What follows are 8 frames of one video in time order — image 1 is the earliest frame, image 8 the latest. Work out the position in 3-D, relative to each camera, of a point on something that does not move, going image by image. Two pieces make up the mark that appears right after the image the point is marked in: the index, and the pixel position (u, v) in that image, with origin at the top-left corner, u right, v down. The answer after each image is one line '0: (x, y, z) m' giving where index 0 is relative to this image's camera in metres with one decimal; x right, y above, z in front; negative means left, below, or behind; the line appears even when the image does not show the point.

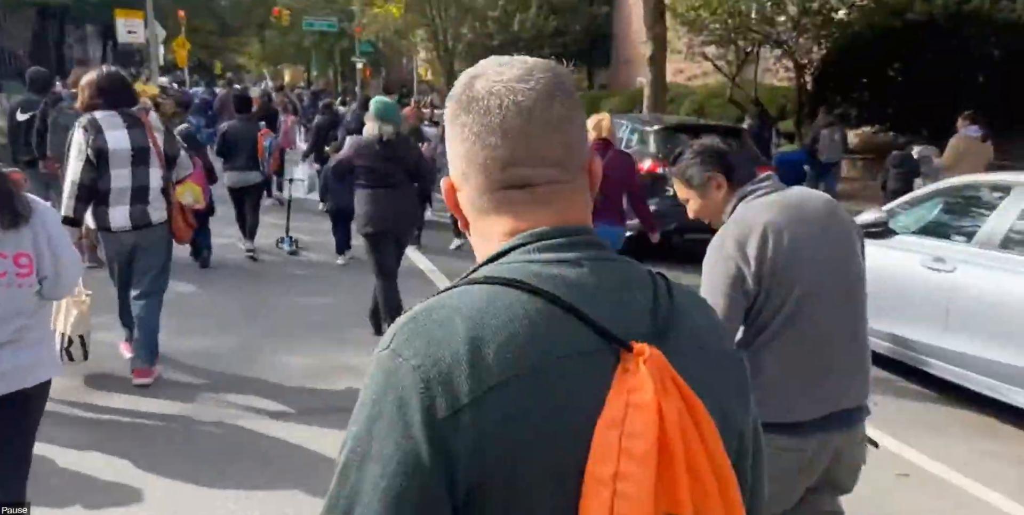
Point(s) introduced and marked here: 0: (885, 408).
0: (+2.6, -1.1, +6.2) m
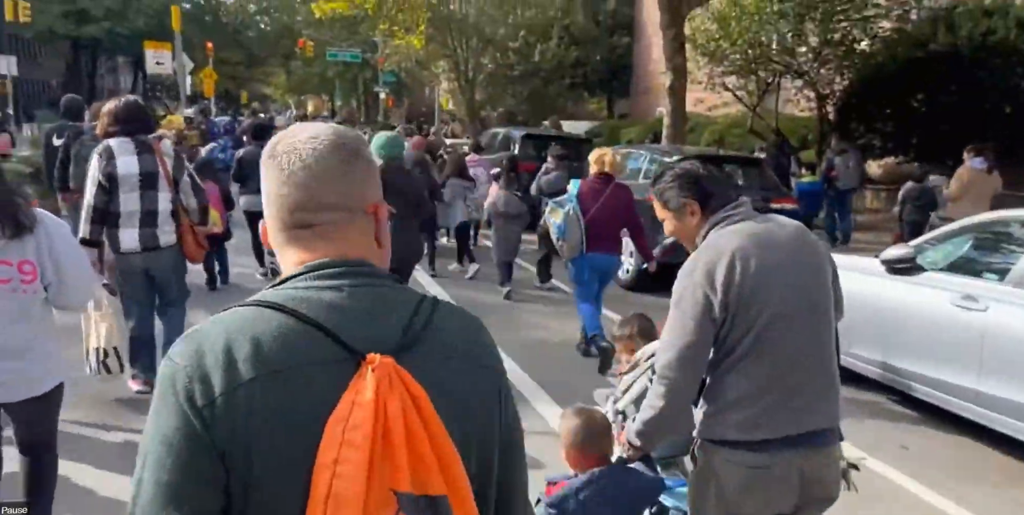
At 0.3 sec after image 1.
0: (+2.7, -1.3, +6.0) m
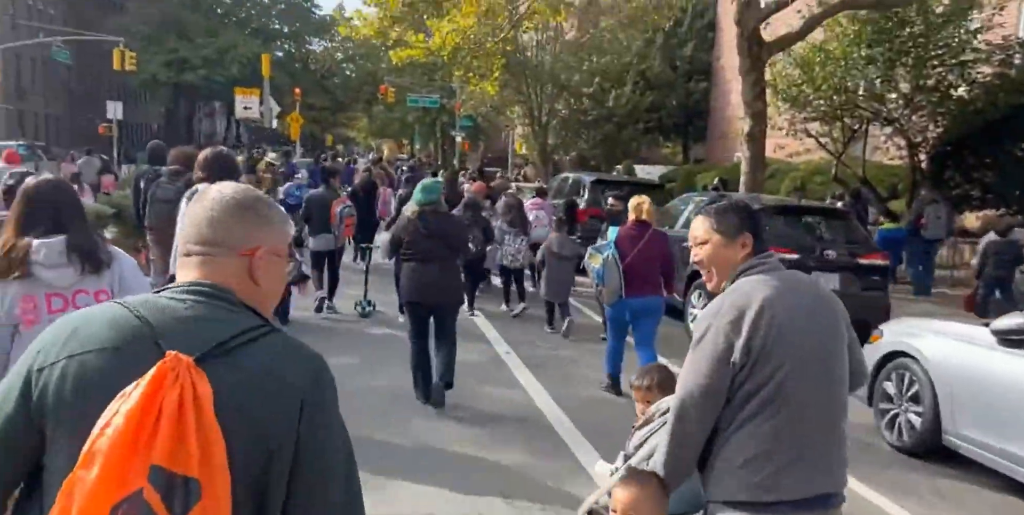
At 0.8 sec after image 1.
0: (+3.1, -1.7, +5.2) m
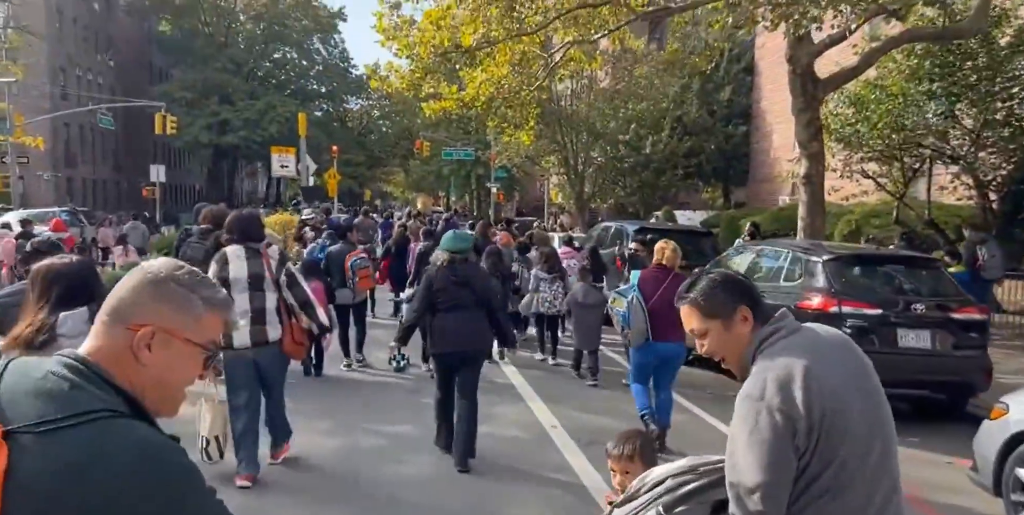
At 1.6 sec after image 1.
0: (+3.4, -2.0, +4.2) m
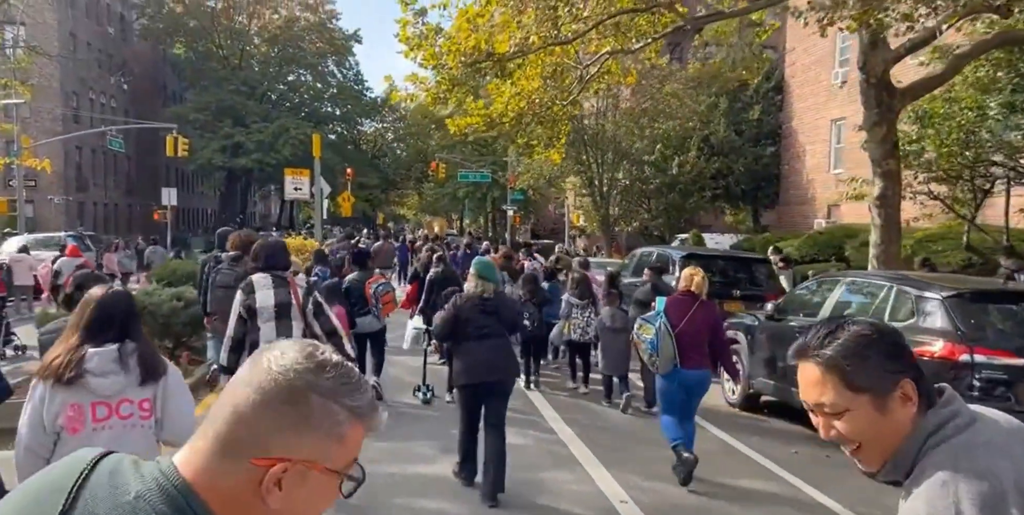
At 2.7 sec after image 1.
0: (+3.8, -2.2, +2.9) m
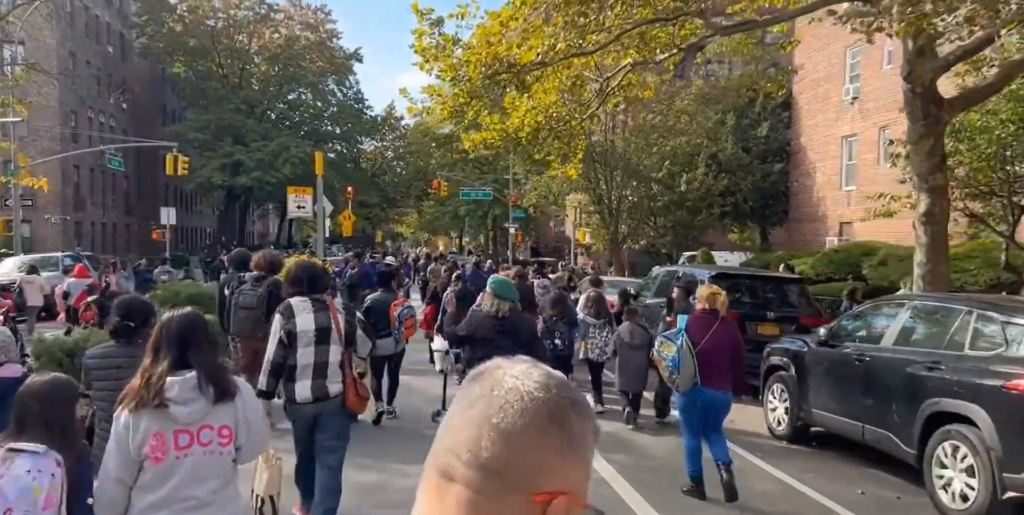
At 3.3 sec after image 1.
0: (+4.1, -2.2, +2.3) m
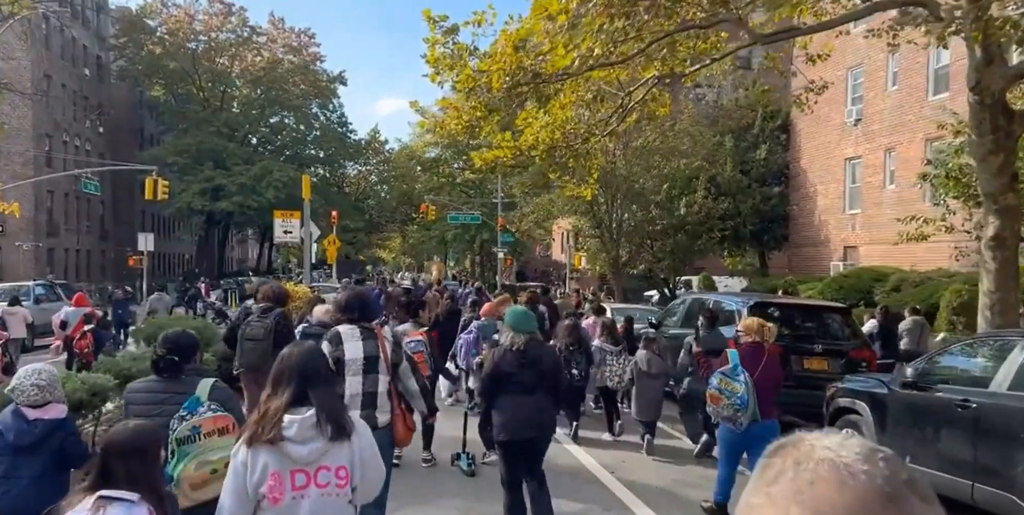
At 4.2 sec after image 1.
0: (+4.6, -2.3, +1.3) m
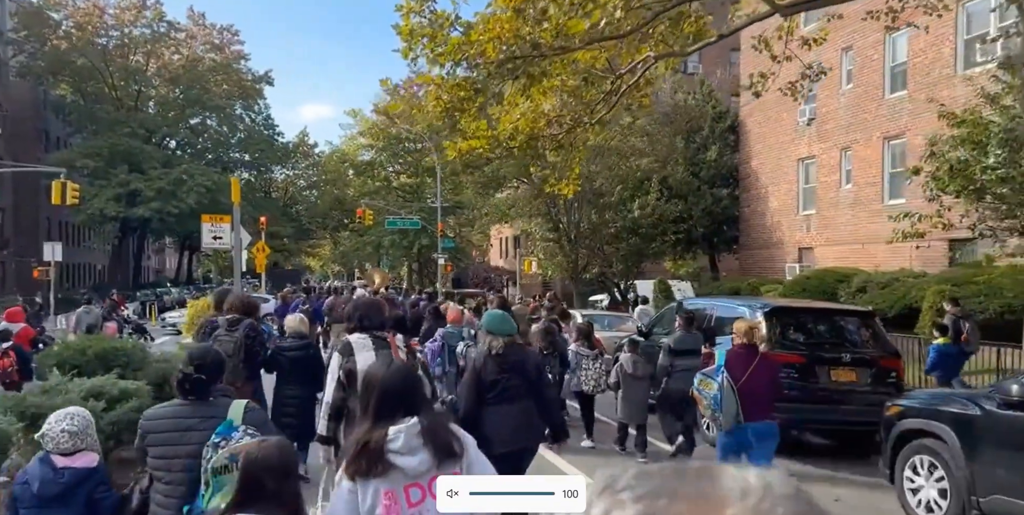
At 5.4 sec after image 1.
0: (+5.3, -2.2, +0.3) m
